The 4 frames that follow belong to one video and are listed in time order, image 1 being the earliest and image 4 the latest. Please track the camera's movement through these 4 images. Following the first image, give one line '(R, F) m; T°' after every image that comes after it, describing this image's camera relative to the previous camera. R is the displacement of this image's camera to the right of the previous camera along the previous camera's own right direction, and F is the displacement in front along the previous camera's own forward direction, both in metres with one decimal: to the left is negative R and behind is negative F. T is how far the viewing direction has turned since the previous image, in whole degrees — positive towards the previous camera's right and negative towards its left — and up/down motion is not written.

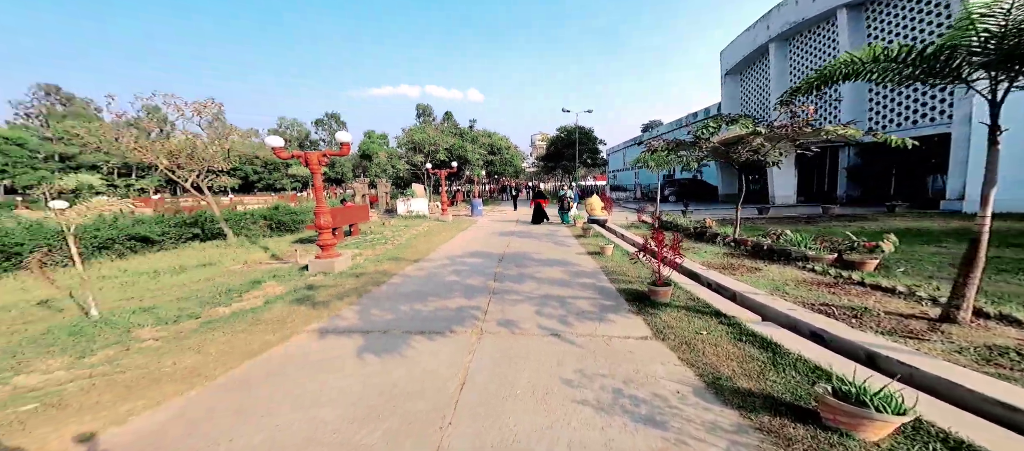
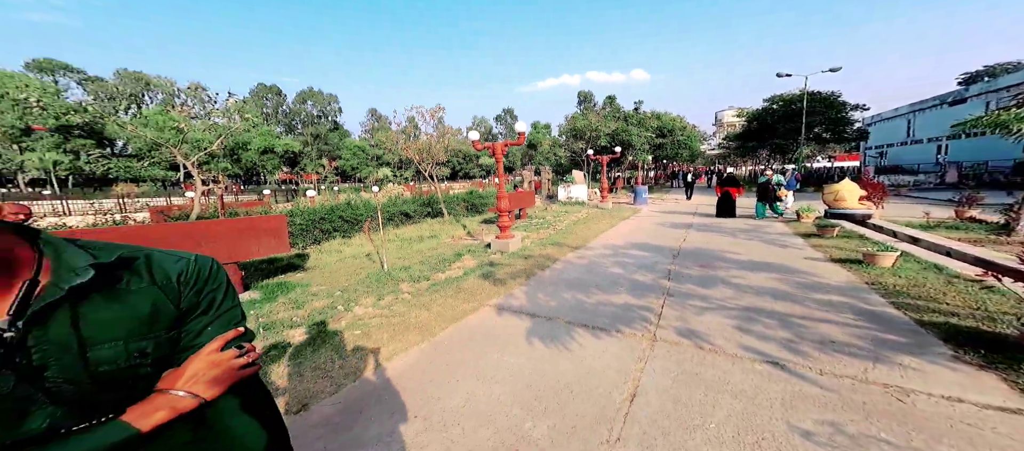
(-0.2, +0.2) m; -21°
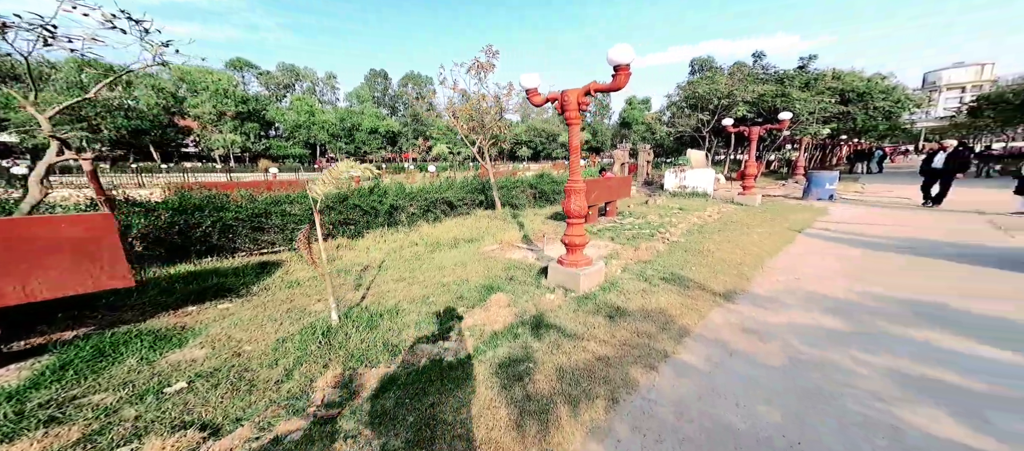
(+0.1, +3.0) m; -14°
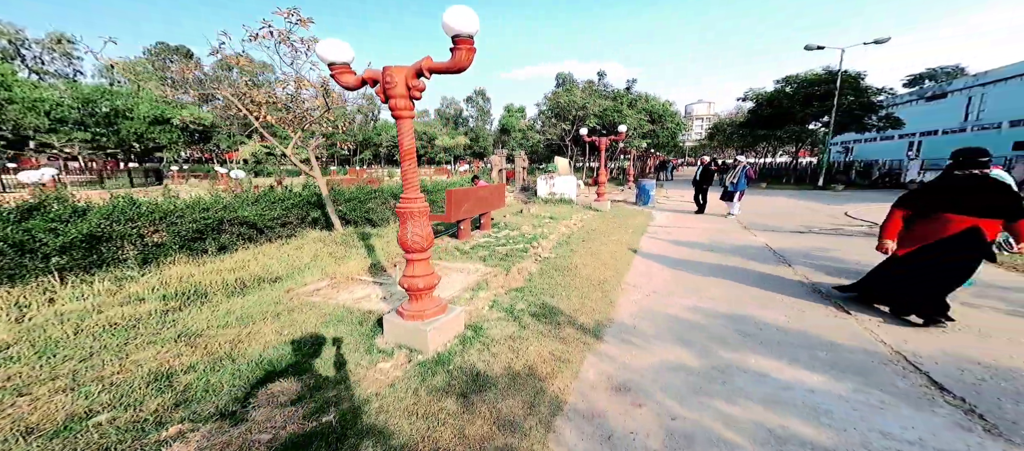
(+0.7, +1.4) m; +17°
